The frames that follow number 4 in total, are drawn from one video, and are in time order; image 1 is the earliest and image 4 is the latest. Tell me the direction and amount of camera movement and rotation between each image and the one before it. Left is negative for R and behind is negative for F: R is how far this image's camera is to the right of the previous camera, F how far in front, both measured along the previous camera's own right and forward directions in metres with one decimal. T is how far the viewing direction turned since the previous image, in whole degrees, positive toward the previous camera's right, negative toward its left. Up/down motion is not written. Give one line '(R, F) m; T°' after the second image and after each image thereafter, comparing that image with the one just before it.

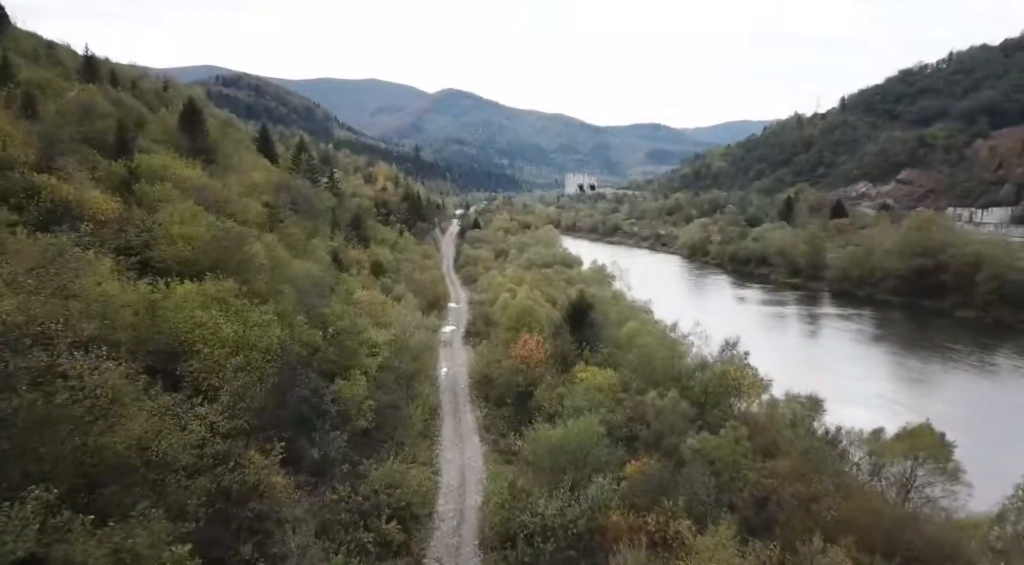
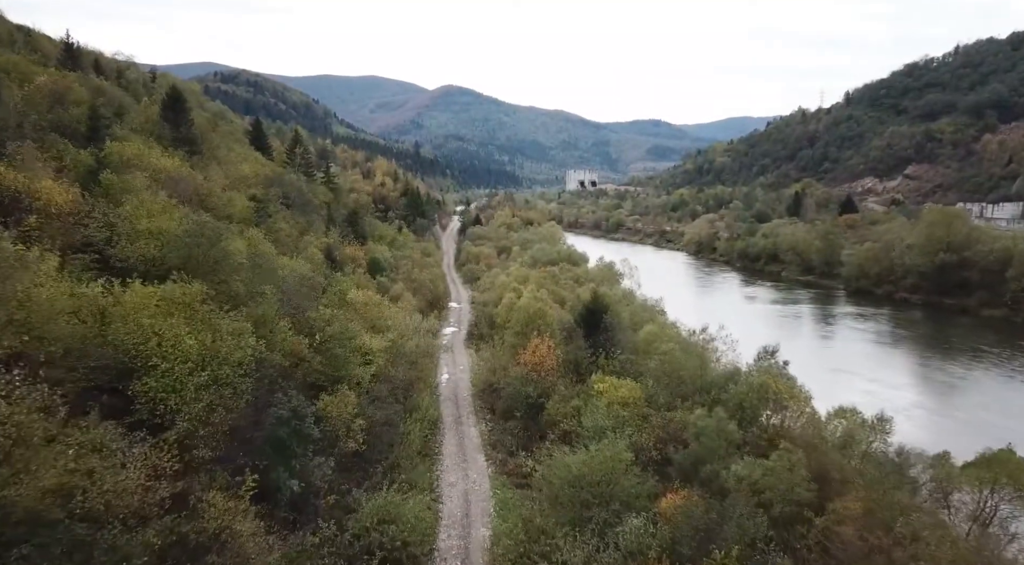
(-0.5, +4.0) m; 0°
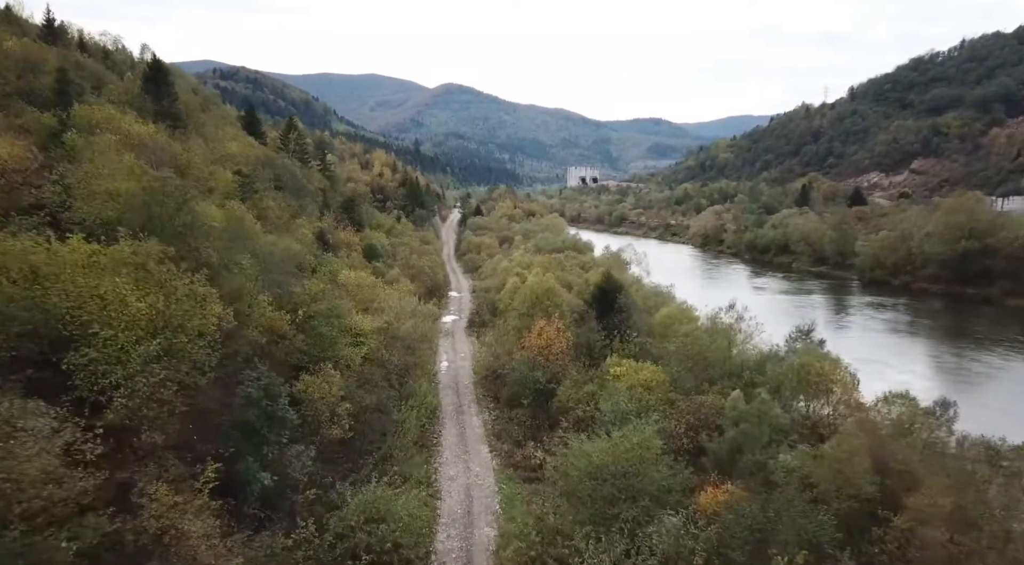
(-0.3, +3.5) m; 0°
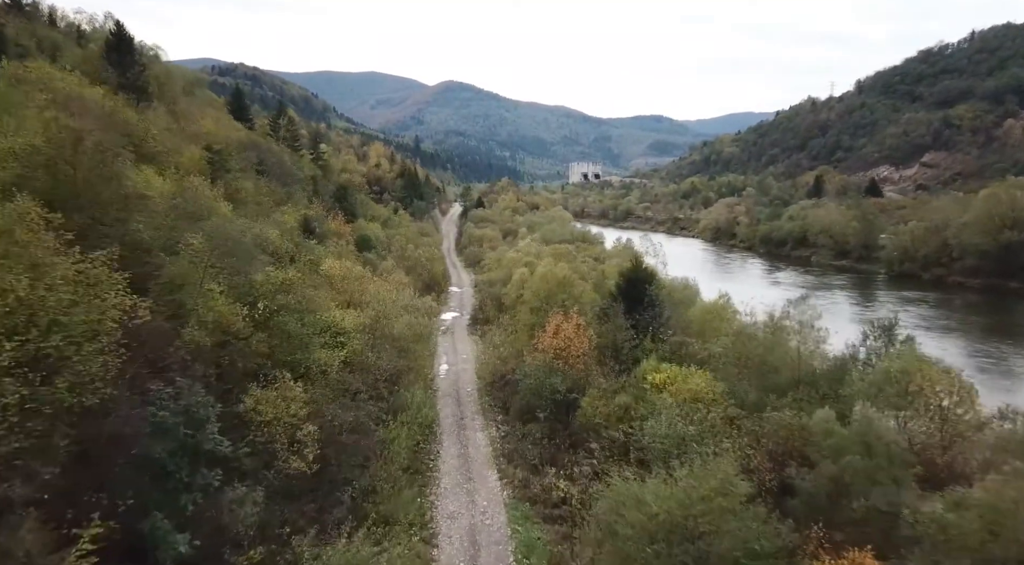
(-0.5, +5.8) m; 0°
